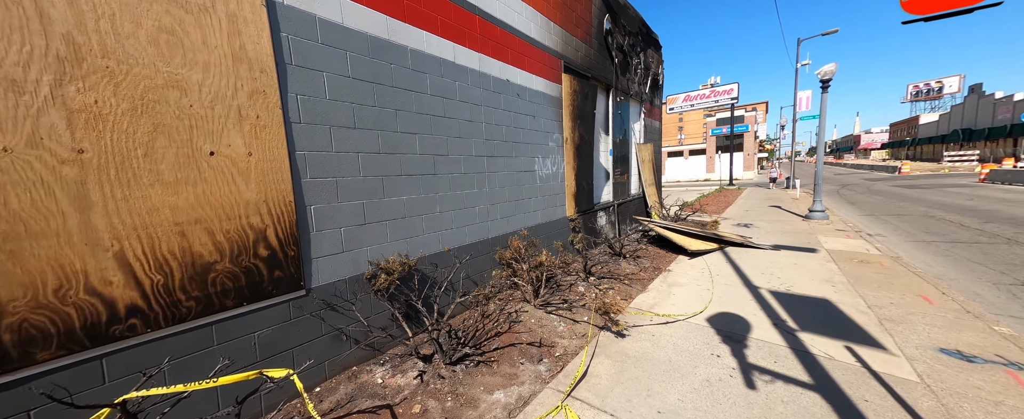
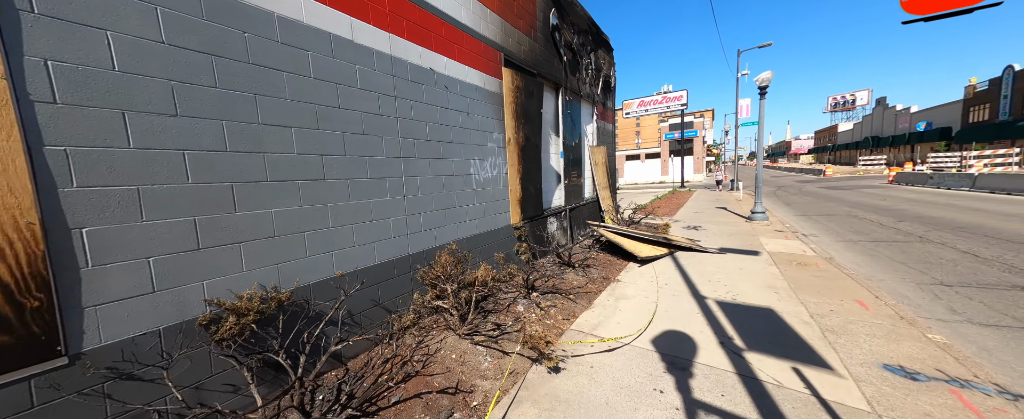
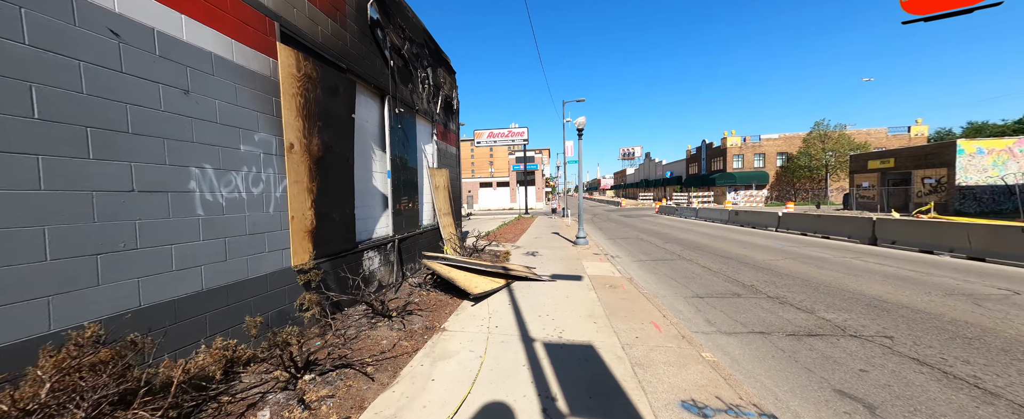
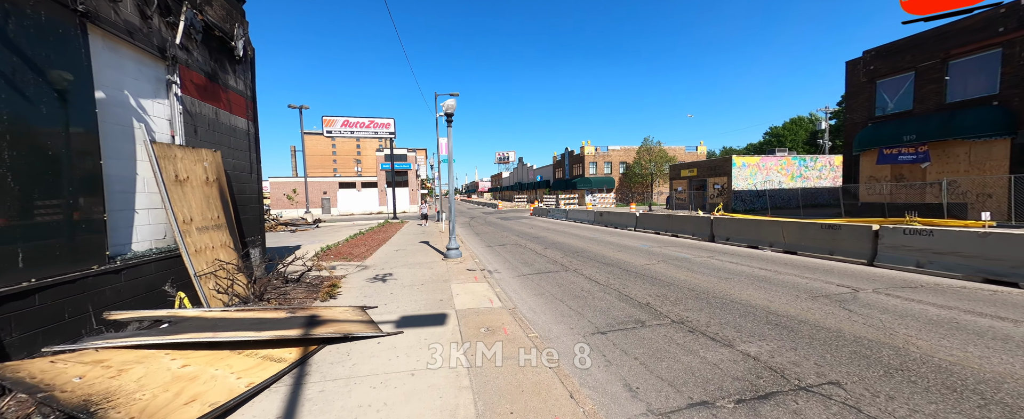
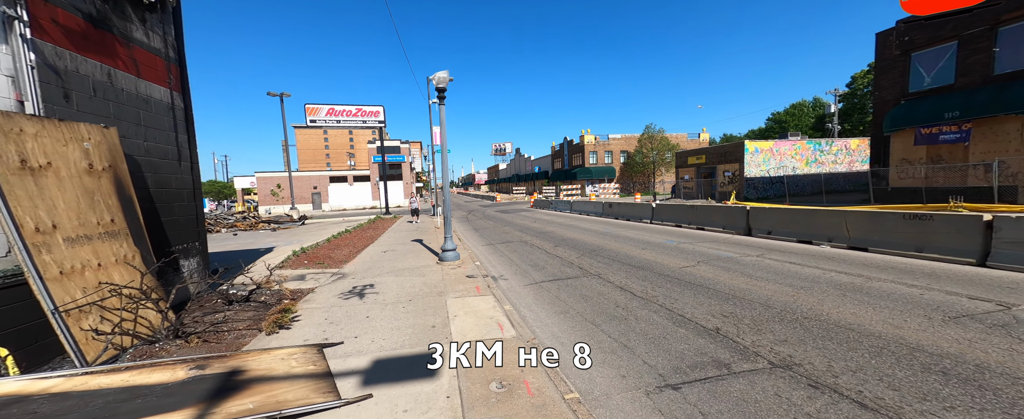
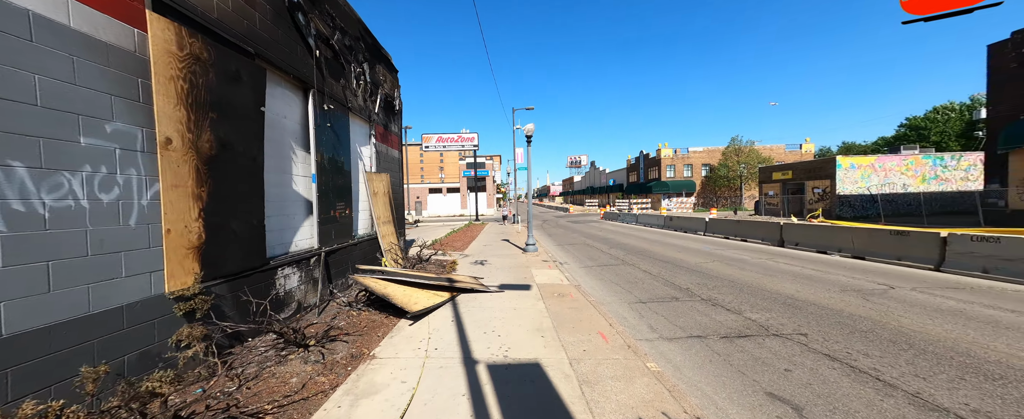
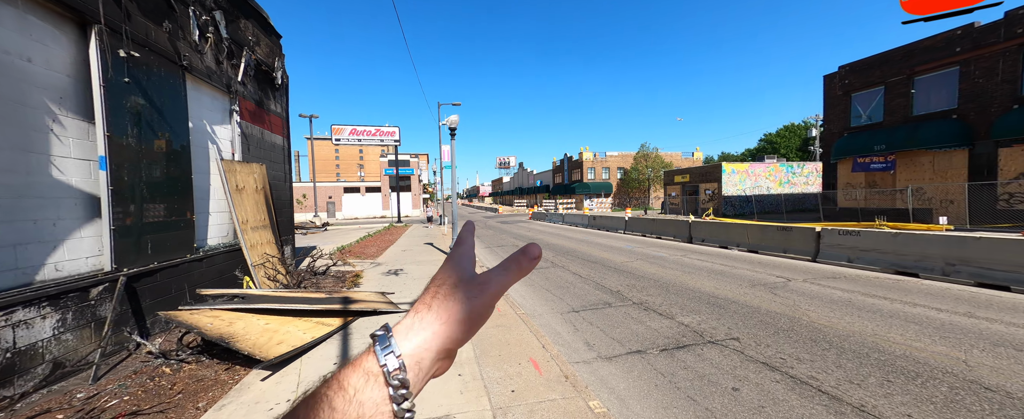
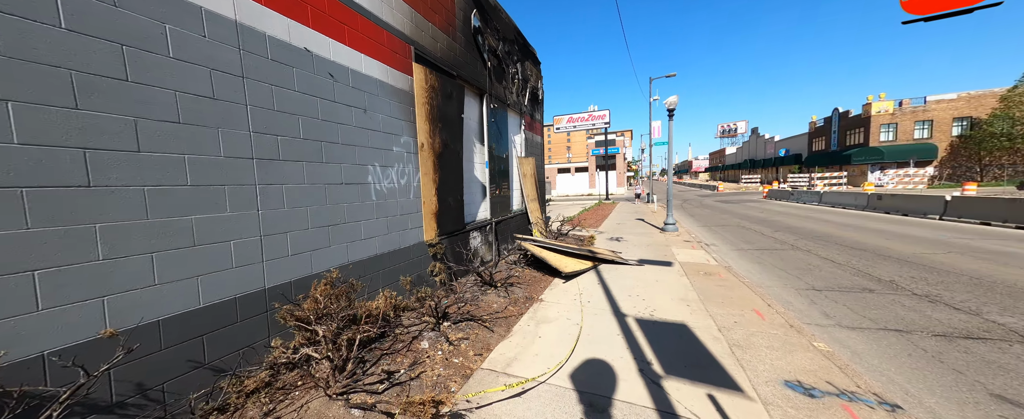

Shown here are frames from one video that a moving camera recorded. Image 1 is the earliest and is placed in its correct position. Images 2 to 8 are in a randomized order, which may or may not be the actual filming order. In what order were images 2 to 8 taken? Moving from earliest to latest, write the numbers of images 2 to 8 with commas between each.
2, 8, 3, 6, 7, 4, 5
